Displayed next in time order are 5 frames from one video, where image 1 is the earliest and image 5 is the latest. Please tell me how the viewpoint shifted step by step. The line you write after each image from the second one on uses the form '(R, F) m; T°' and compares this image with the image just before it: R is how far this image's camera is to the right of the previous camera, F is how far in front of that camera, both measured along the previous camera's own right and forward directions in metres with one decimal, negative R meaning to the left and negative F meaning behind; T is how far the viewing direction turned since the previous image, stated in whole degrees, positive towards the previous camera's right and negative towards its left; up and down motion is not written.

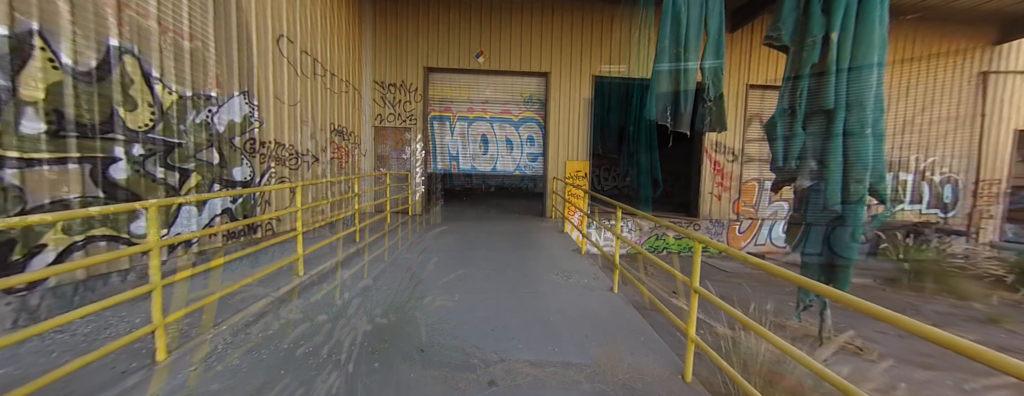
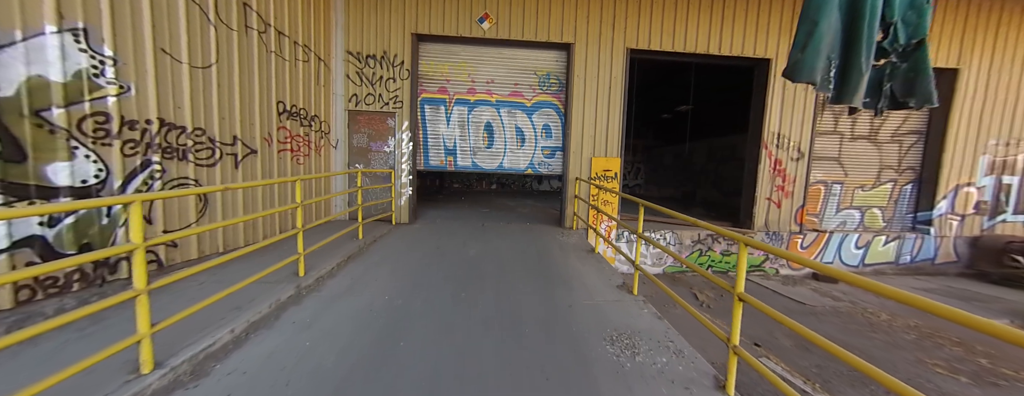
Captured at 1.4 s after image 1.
(-0.3, +1.6) m; 0°
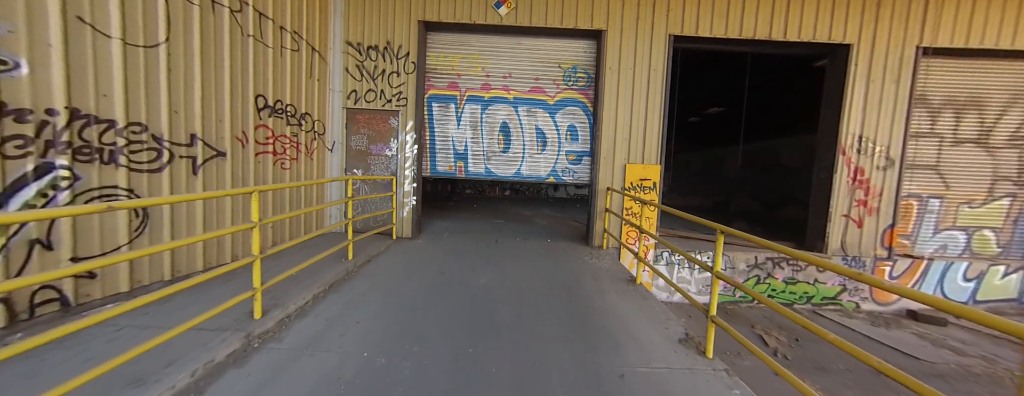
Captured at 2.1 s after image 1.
(-0.1, +0.9) m; -3°
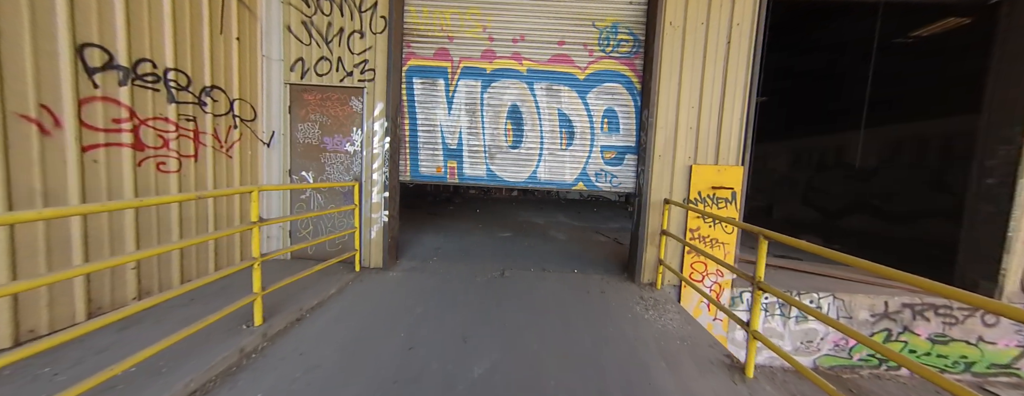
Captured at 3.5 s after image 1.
(-0.1, +1.7) m; -1°
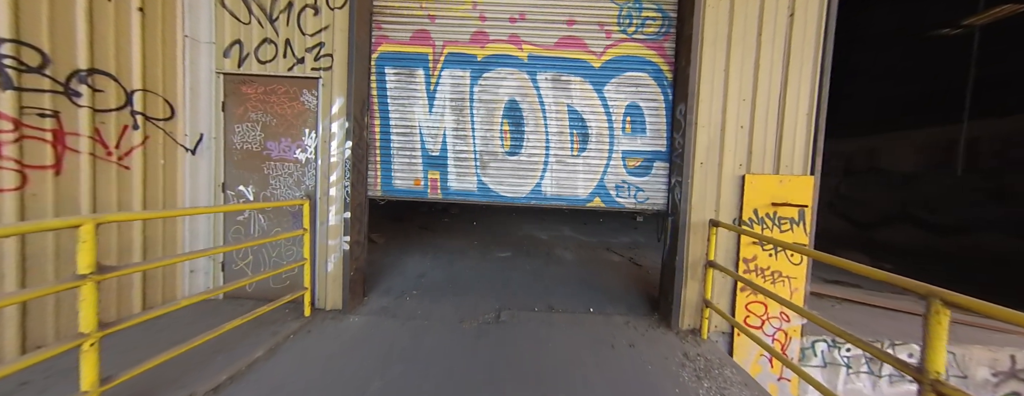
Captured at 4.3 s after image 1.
(0.0, +0.9) m; 0°
